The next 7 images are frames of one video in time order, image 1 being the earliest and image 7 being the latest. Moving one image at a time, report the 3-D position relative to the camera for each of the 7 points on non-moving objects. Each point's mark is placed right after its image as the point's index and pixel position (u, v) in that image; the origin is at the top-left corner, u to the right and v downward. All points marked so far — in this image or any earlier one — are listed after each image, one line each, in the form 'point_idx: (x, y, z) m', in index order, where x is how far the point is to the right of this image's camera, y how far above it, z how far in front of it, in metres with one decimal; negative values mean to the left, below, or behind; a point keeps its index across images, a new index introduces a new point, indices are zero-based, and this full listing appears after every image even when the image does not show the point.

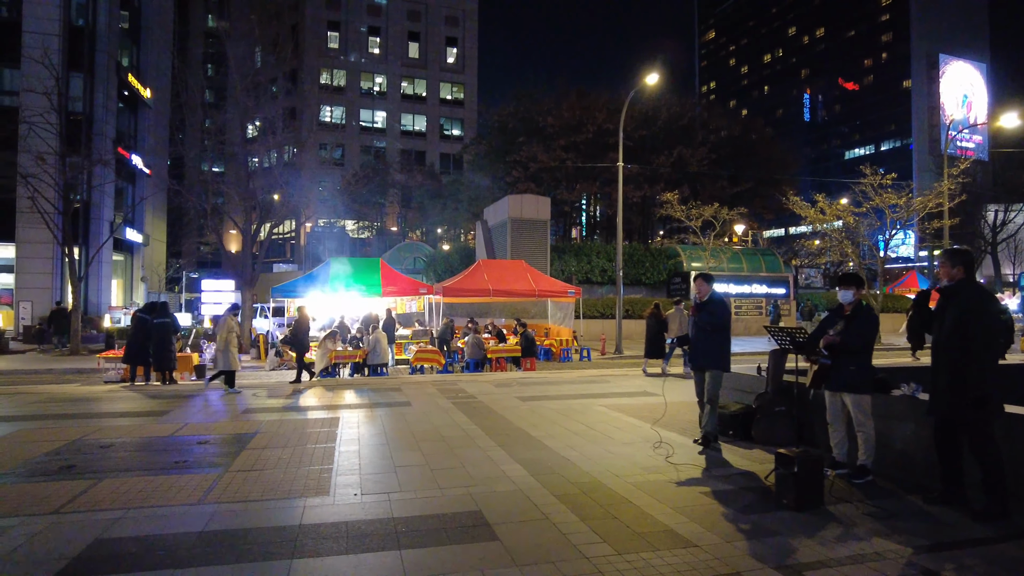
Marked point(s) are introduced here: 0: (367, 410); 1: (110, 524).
0: (-2.3, -1.9, +10.5) m
1: (-2.9, -1.7, +4.7) m
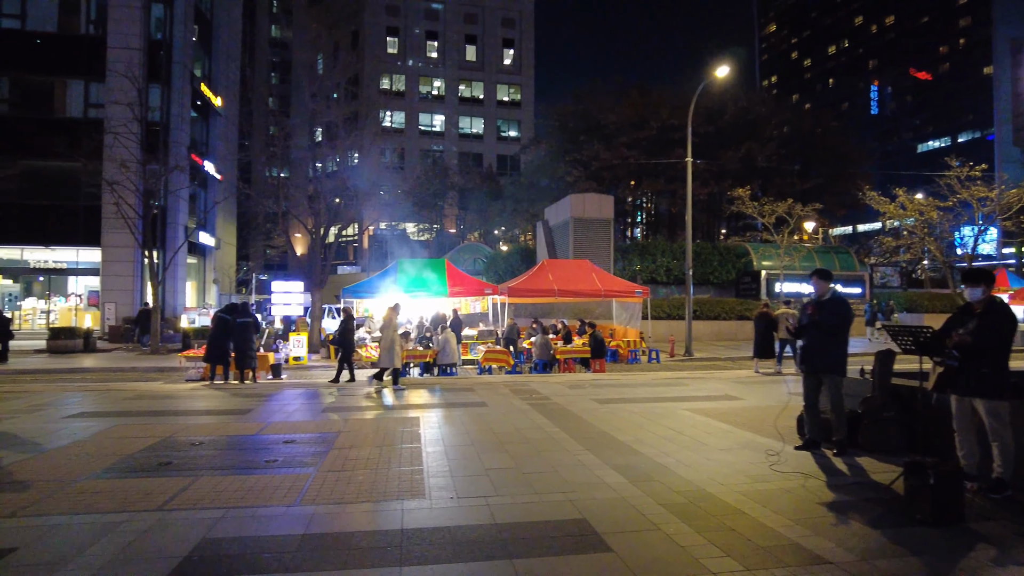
0: (-1.1, -1.9, +10.4) m
1: (-2.1, -1.7, +4.7) m
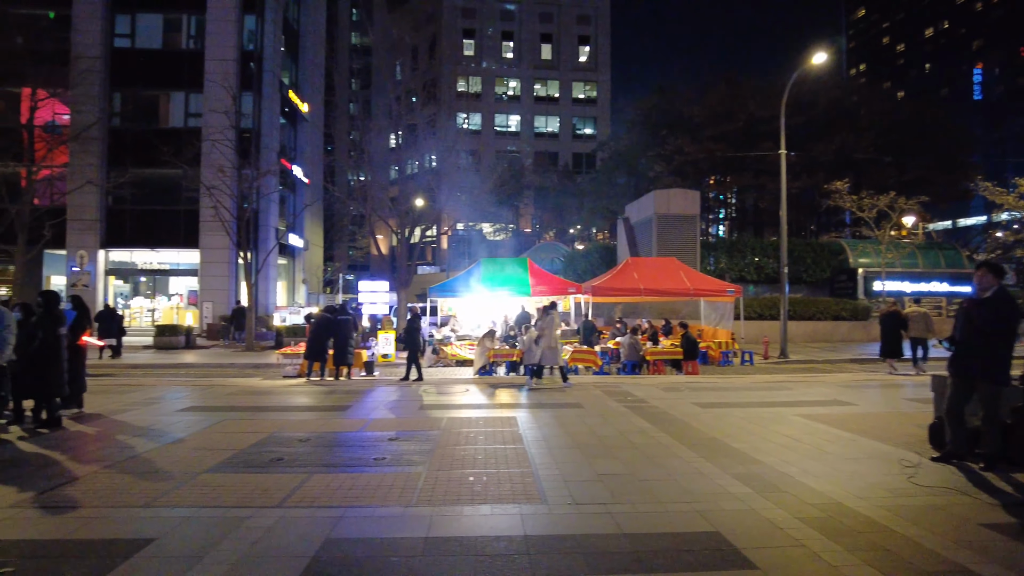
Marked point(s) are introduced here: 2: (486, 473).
0: (+0.4, -1.9, +10.2) m
1: (-1.3, -1.7, +4.7) m
2: (-0.2, -1.7, +6.1) m
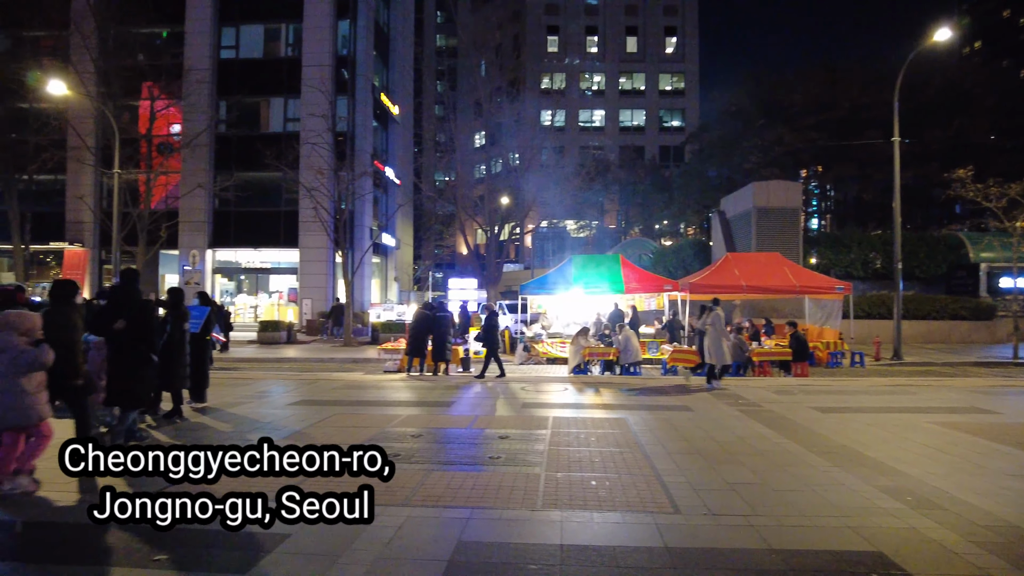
0: (+2.0, -1.8, +9.9) m
1: (-0.3, -1.6, +4.6) m
2: (+0.8, -1.7, +5.9) m
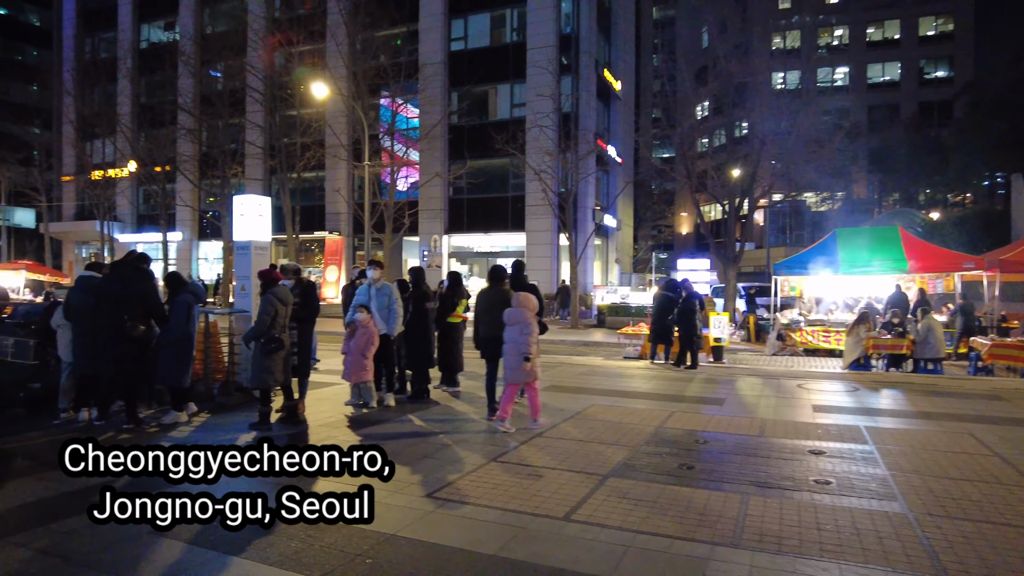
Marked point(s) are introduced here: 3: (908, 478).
0: (+5.5, -1.6, +7.6) m
1: (+1.6, -1.5, +3.3) m
2: (+3.1, -1.5, +4.1) m
3: (+3.1, -1.5, +5.2) m
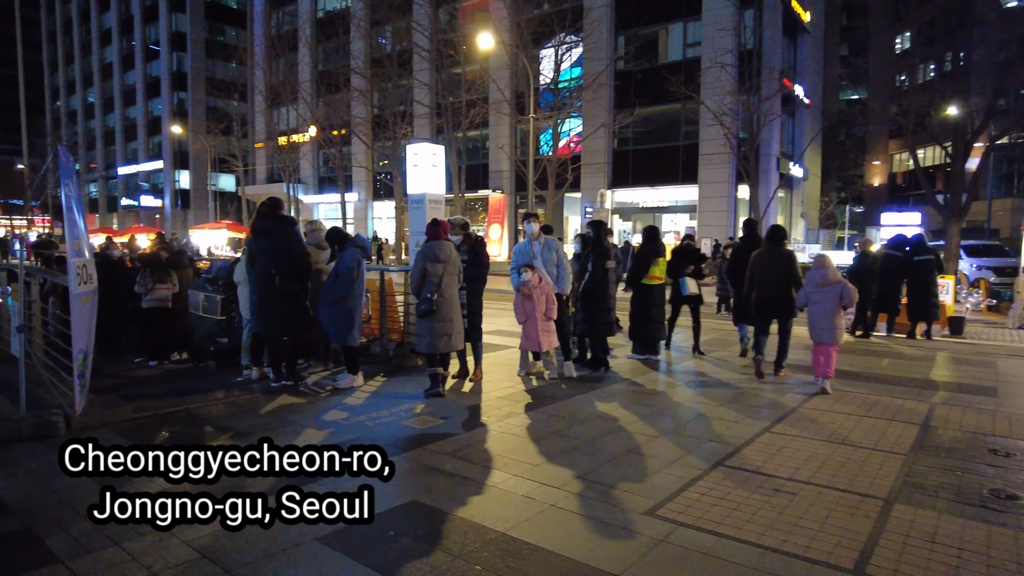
0: (+7.3, -1.2, +5.0) m
1: (+2.6, -1.4, +1.7) m
2: (+4.2, -1.4, +2.2) m
3: (+4.5, -1.3, +3.2) m
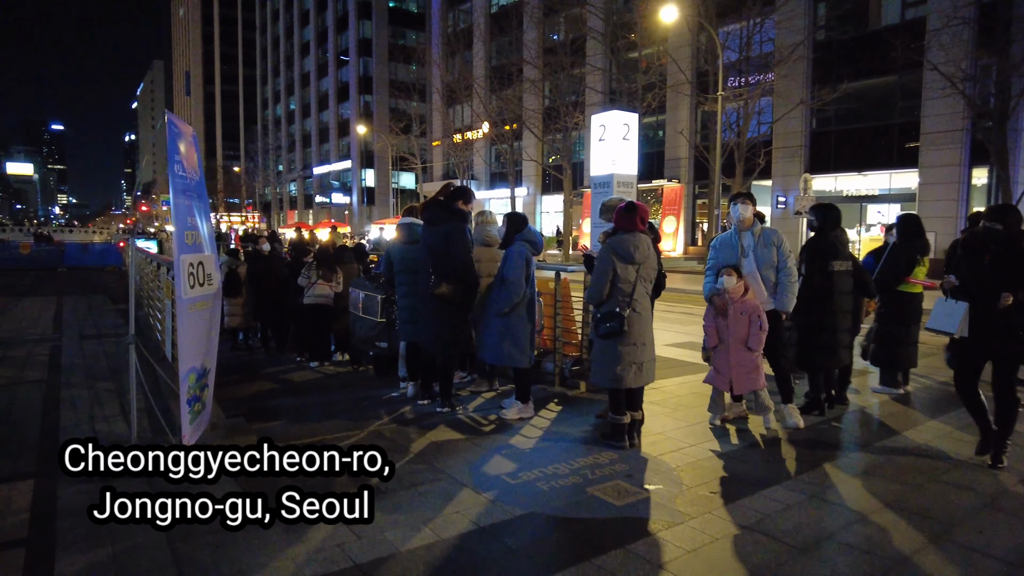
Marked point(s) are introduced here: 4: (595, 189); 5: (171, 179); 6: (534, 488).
0: (+8.3, -1.5, +1.2) m
1: (+2.9, -1.5, -0.8) m
2: (+4.6, -1.6, -0.7) m
3: (+5.1, -1.5, +0.3) m
4: (+0.9, +1.0, +7.1) m
5: (-2.2, +0.7, +4.3) m
6: (+0.1, -1.3, +4.2) m
